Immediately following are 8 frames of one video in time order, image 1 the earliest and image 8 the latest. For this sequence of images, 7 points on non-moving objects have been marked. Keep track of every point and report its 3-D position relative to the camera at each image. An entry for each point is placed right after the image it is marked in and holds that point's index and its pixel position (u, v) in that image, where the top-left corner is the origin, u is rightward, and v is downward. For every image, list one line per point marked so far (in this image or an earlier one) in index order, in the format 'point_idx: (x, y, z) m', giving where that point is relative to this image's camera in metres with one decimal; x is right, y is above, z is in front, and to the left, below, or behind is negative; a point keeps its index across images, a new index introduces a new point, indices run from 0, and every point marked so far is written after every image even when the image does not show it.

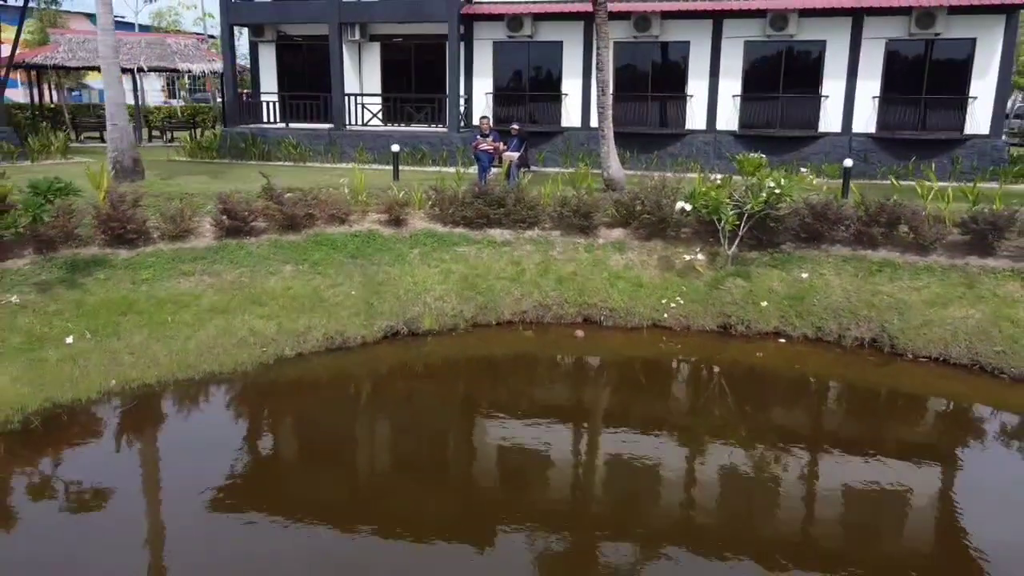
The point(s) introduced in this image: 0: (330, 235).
0: (-2.4, +0.8, +10.5) m
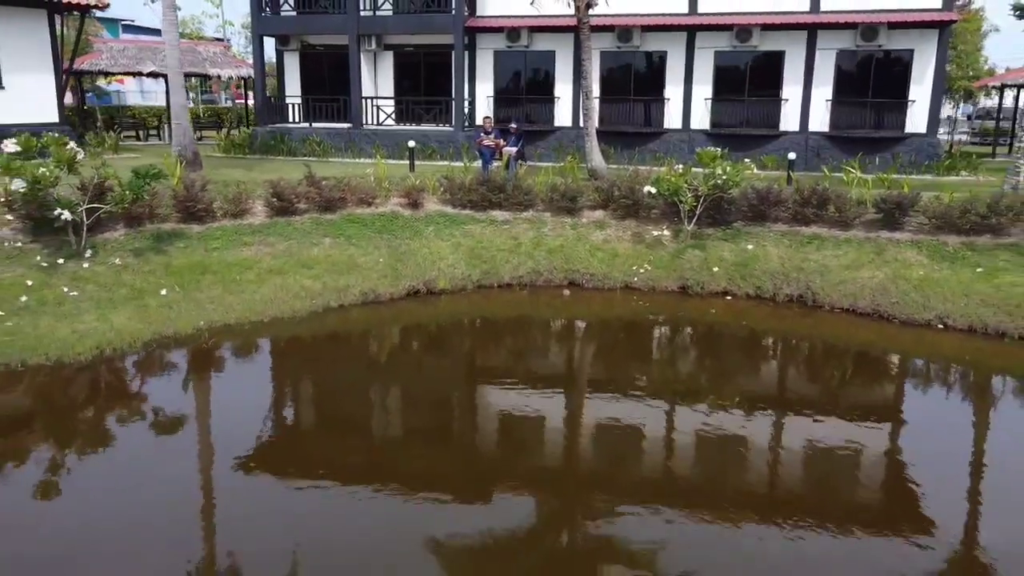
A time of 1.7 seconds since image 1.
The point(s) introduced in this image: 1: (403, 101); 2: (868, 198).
0: (-2.4, +1.2, +12.7) m
1: (-2.7, +4.7, +19.8) m
2: (+5.4, +1.4, +11.9) m
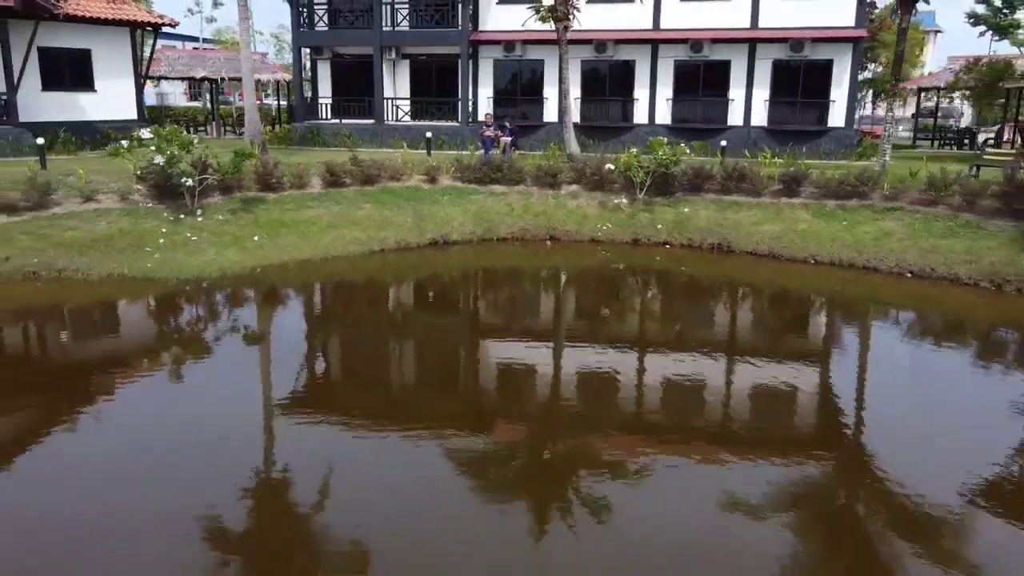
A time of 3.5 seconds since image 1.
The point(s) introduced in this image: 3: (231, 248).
0: (-2.5, +2.2, +16.7) m
1: (-2.8, +5.6, +23.8) m
2: (+5.3, +2.3, +15.8) m
3: (-4.9, +0.7, +13.8) m
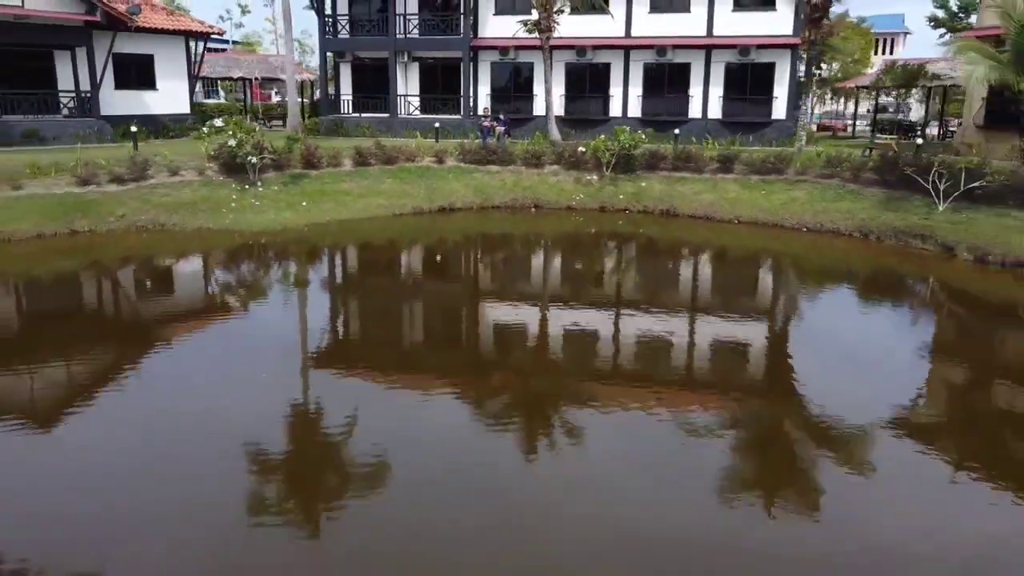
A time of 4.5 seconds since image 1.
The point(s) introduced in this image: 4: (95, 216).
0: (-2.7, +3.2, +20.7) m
1: (-3.0, +6.7, +27.8) m
2: (+5.1, +3.3, +19.8) m
3: (-5.1, +1.7, +17.8) m
4: (-8.5, +1.5, +16.1) m
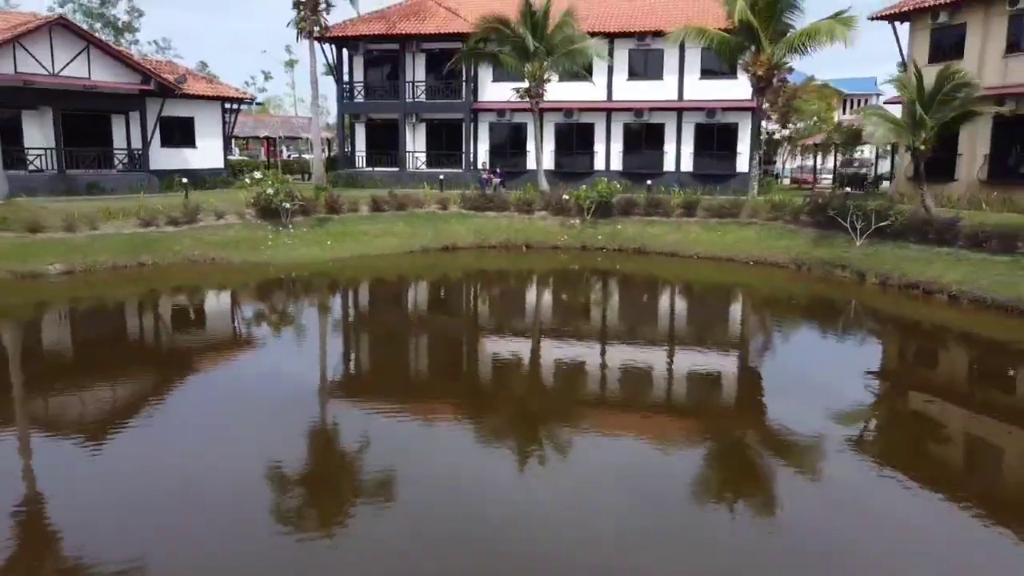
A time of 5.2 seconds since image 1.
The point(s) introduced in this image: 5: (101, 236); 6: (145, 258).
0: (-2.9, +2.3, +24.0) m
1: (-3.2, +5.3, +31.3) m
2: (+4.9, +2.5, +23.1) m
3: (-5.2, +1.0, +21.0) m
4: (-8.6, +0.9, +19.3) m
5: (-9.9, +1.3, +19.1) m
6: (-8.8, +0.7, +19.1) m
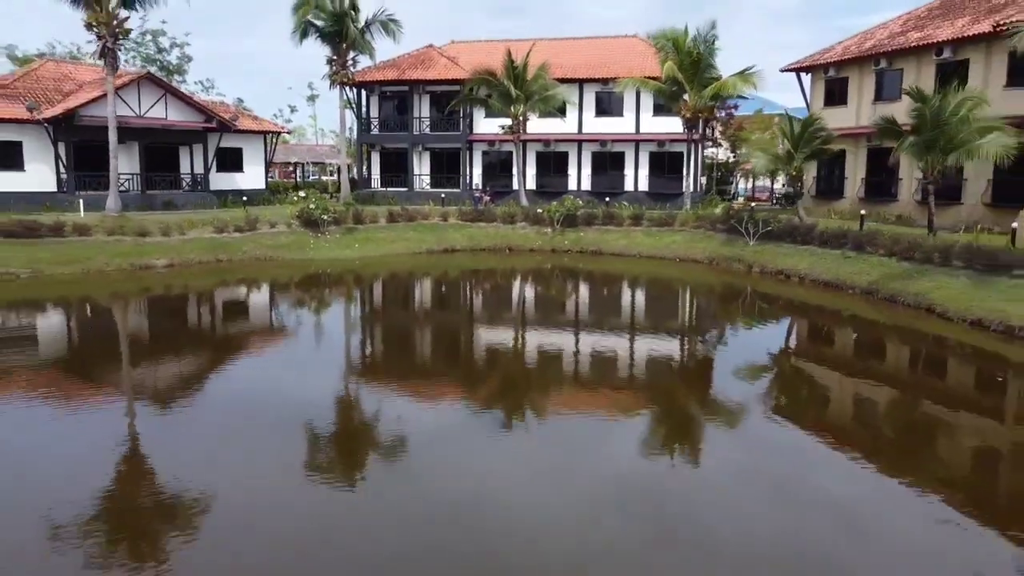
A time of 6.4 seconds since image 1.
0: (-3.4, +2.5, +30.4) m
1: (-3.7, +5.3, +37.7) m
2: (+4.4, +2.7, +29.5) m
3: (-5.8, +1.3, +27.4) m
4: (-9.2, +1.2, +25.7) m
5: (-10.4, +1.6, +25.5) m
6: (-9.4, +1.0, +25.4) m
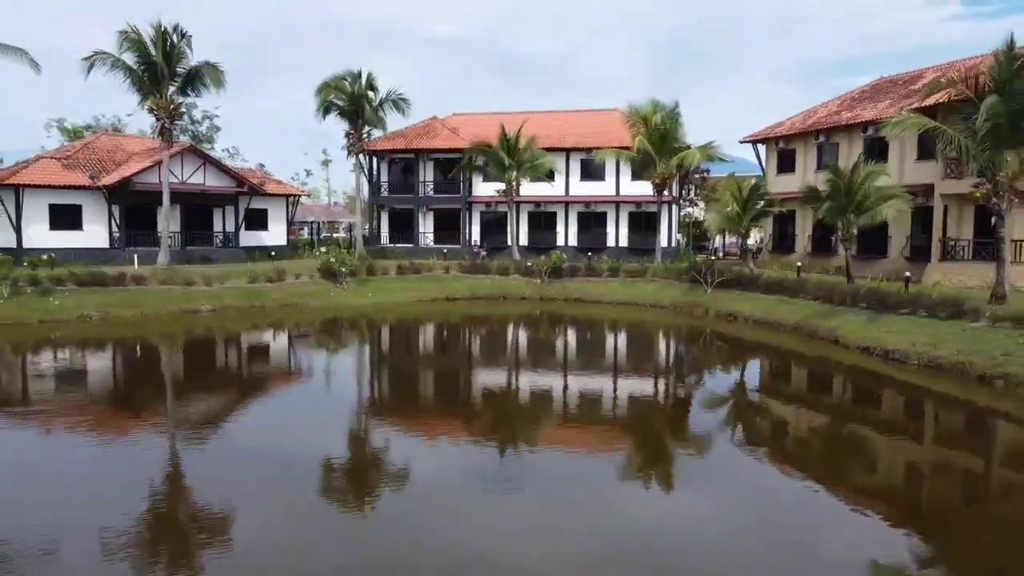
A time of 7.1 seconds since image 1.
0: (-3.7, +0.6, +34.6) m
1: (-4.0, +2.9, +42.1) m
2: (+4.1, +0.9, +33.7) m
3: (-6.0, -0.4, +31.5) m
4: (-9.4, -0.4, +29.8) m
5: (-10.7, 0.0, +29.7) m
6: (-9.6, -0.5, +29.6) m
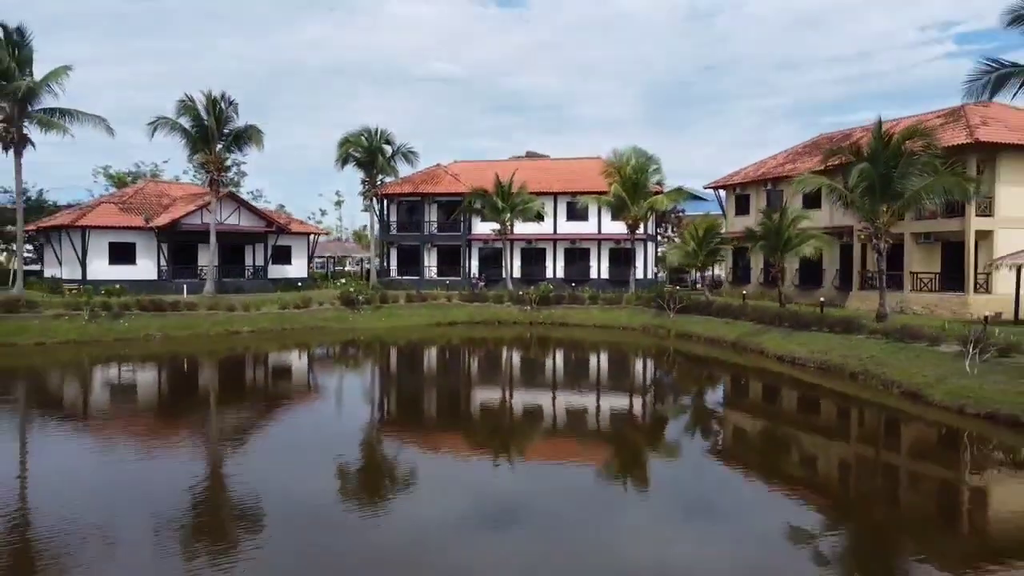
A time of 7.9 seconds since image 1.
0: (-4.0, -0.7, +39.7) m
1: (-4.3, +1.2, +47.3) m
2: (+3.8, -0.4, +38.9) m
3: (-6.3, -1.6, +36.6) m
4: (-9.7, -1.5, +34.9) m
5: (-11.0, -1.1, +34.8) m
6: (-9.9, -1.6, +34.6) m
